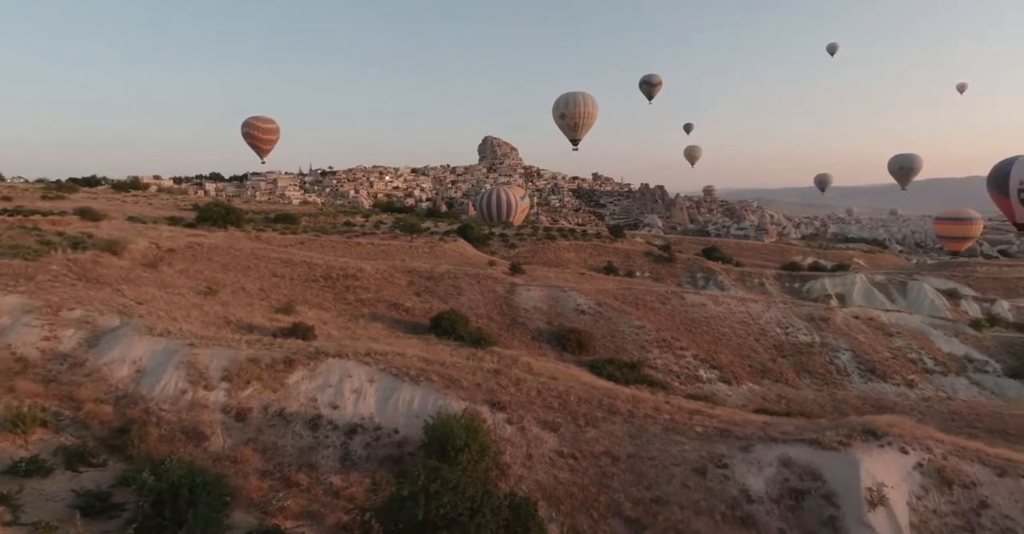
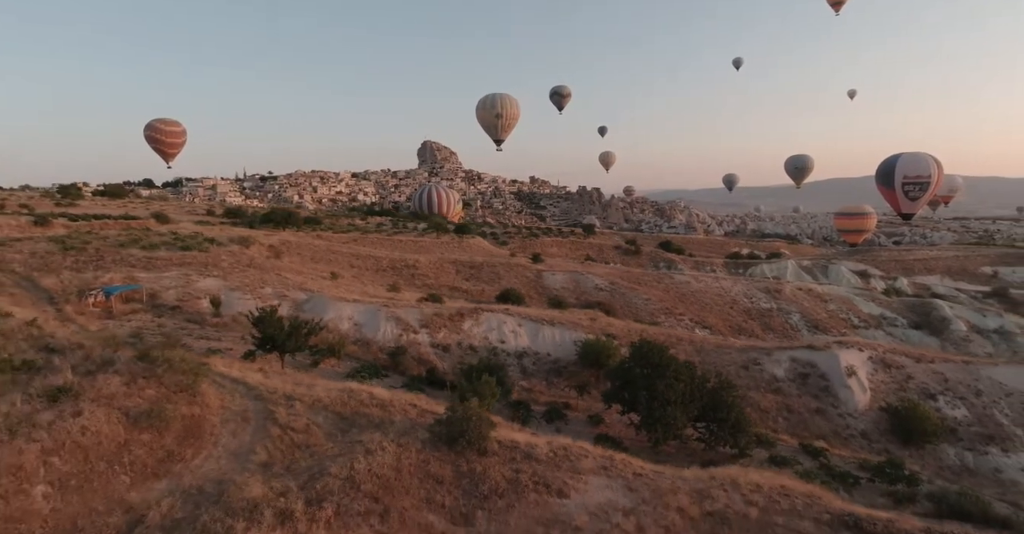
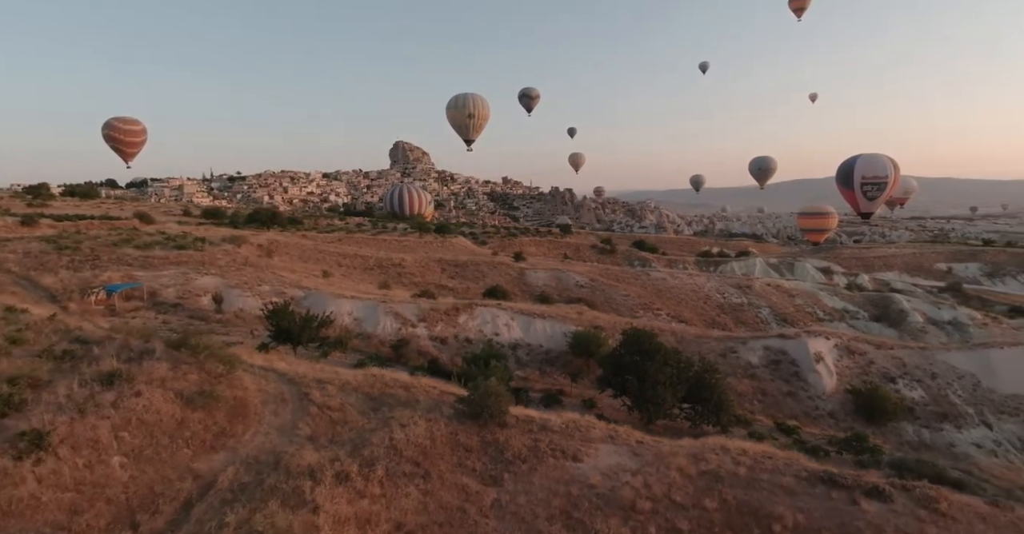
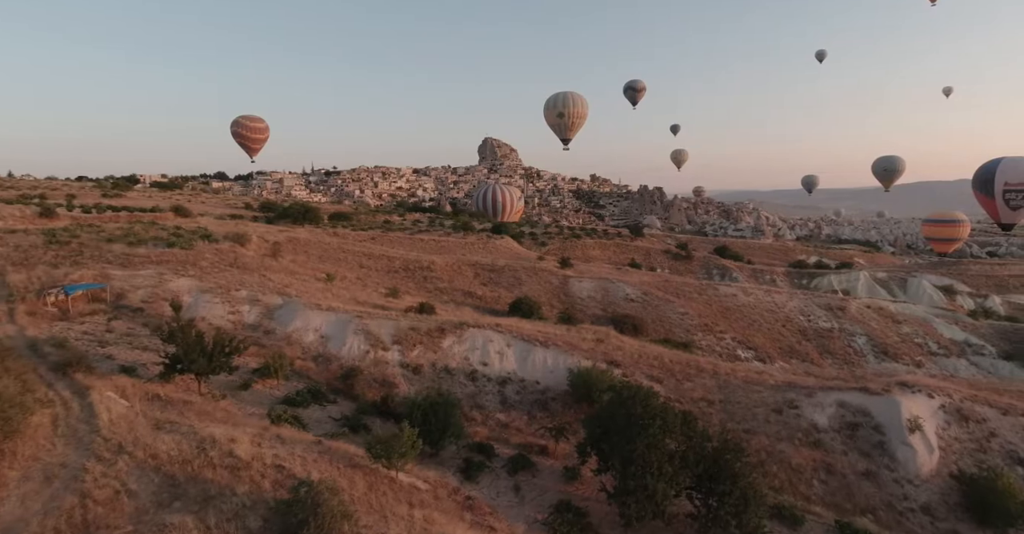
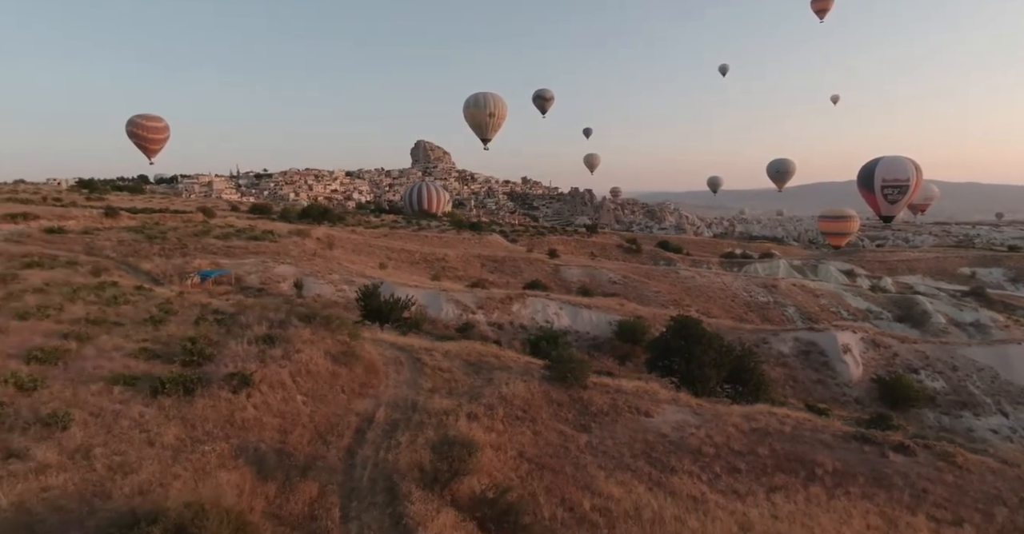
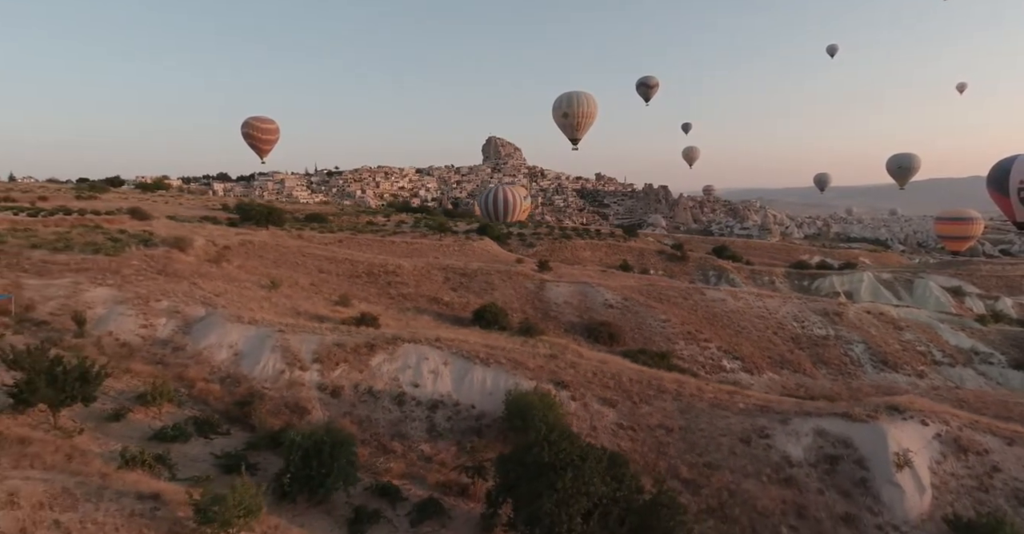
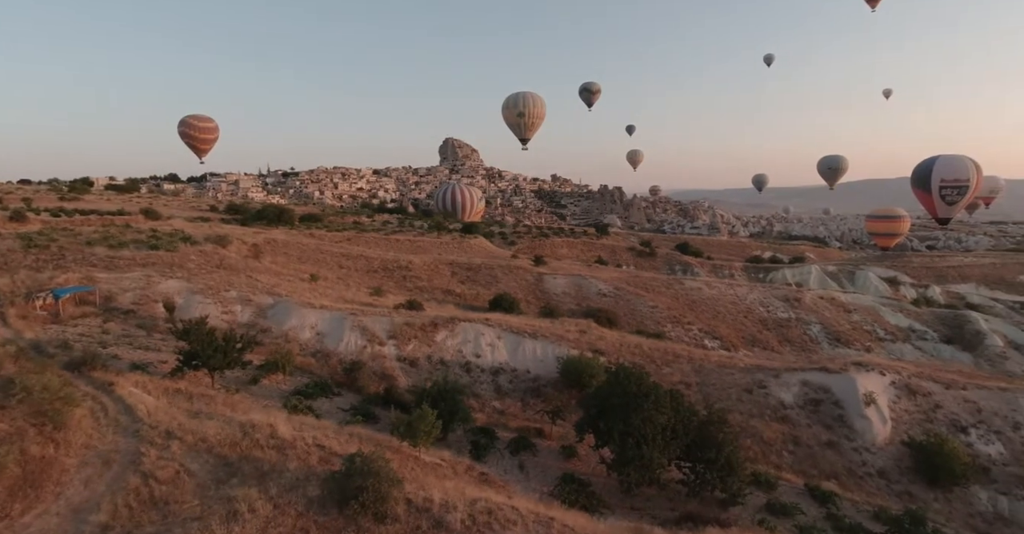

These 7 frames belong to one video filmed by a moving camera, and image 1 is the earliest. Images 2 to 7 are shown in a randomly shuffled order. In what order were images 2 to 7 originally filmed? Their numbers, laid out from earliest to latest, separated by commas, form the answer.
6, 4, 7, 2, 3, 5
